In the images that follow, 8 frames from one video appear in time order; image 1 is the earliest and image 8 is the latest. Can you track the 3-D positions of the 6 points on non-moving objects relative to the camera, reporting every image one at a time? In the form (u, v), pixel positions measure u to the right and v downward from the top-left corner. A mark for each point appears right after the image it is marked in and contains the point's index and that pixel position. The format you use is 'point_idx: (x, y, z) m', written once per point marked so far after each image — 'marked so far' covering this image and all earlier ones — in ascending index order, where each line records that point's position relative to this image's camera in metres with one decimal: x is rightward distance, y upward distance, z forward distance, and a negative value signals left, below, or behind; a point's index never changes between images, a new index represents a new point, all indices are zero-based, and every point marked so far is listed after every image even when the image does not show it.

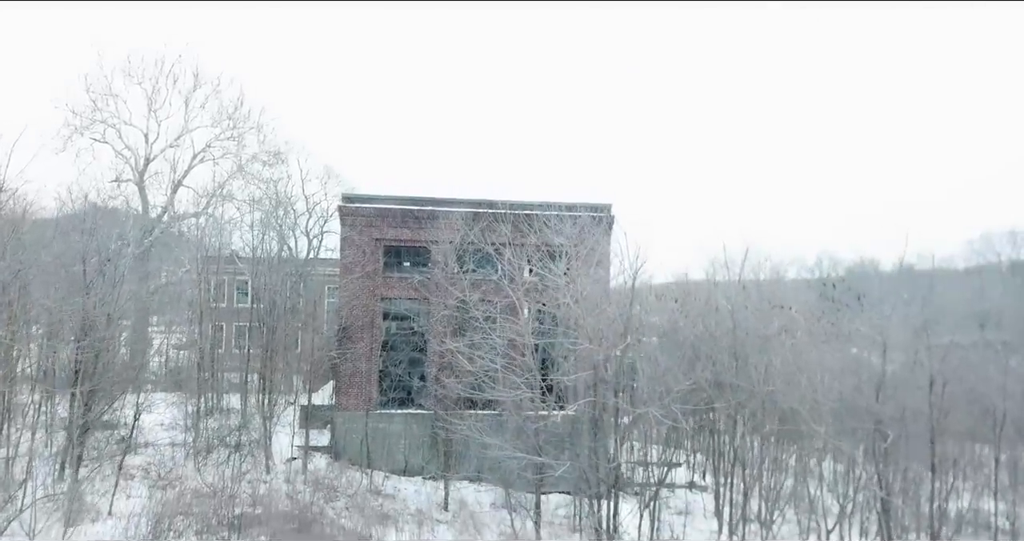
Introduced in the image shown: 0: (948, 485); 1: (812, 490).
0: (+8.2, -4.1, +12.2) m
1: (+6.6, -4.8, +14.2) m
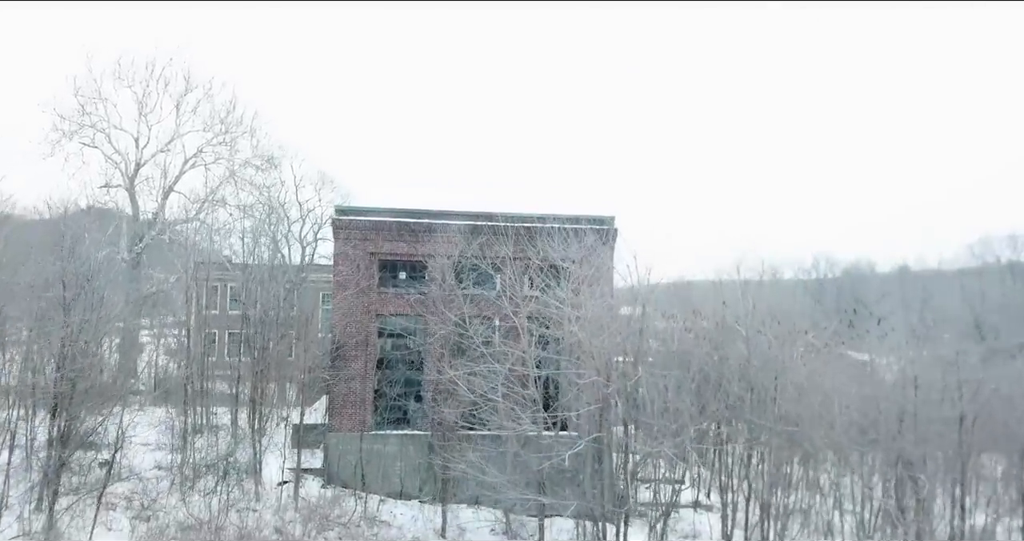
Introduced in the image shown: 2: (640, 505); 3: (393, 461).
0: (+8.2, -4.4, +11.9) m
1: (+6.6, -5.1, +13.8) m
2: (+3.1, -5.7, +15.6) m
3: (-3.6, -5.8, +20.0) m
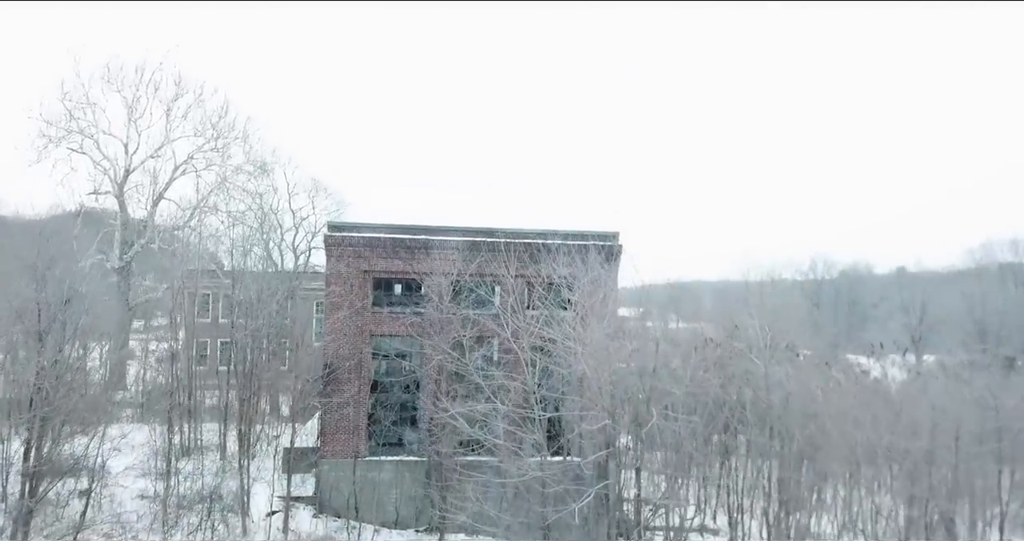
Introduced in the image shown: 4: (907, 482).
0: (+8.2, -4.7, +11.4) m
1: (+6.6, -5.4, +13.4) m
2: (+3.1, -6.0, +15.1) m
3: (-3.7, -6.1, +19.5) m
4: (+7.6, -4.1, +12.7) m
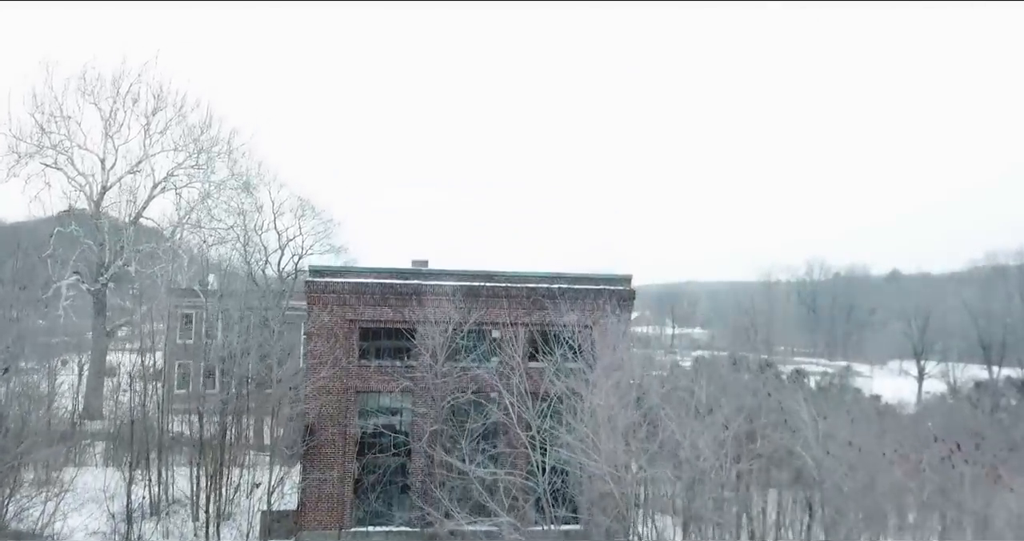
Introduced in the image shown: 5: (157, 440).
0: (+8.2, -5.4, +10.5) m
1: (+6.6, -6.2, +12.4) m
2: (+3.1, -6.7, +14.1) m
3: (-3.7, -6.9, +18.4) m
4: (+7.6, -4.9, +11.7) m
5: (-10.0, -4.8, +18.4) m
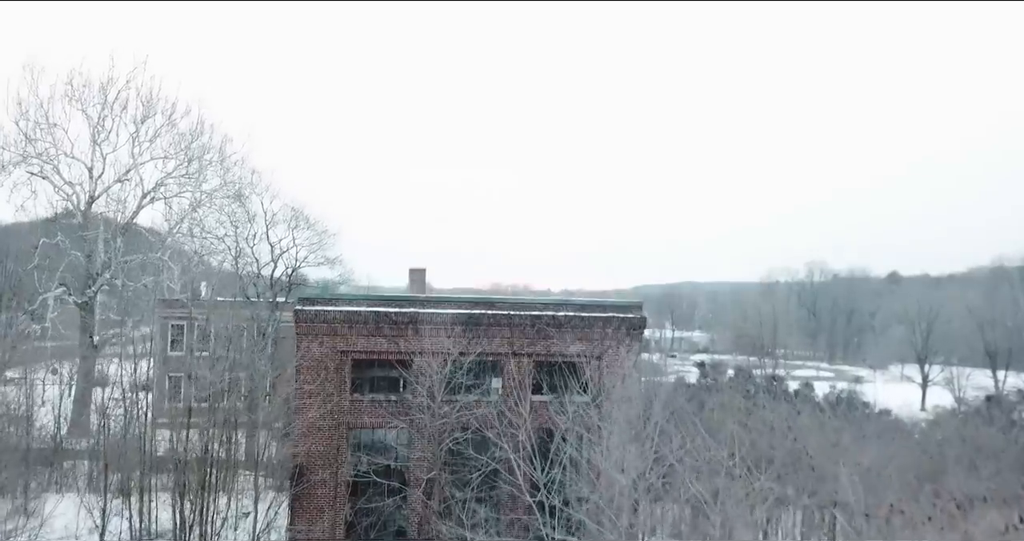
0: (+8.2, -5.8, +9.9) m
1: (+6.6, -6.6, +11.8) m
2: (+3.1, -7.1, +13.5) m
3: (-3.7, -7.3, +17.8) m
4: (+7.6, -5.2, +11.1) m
5: (-10.0, -5.2, +17.8) m
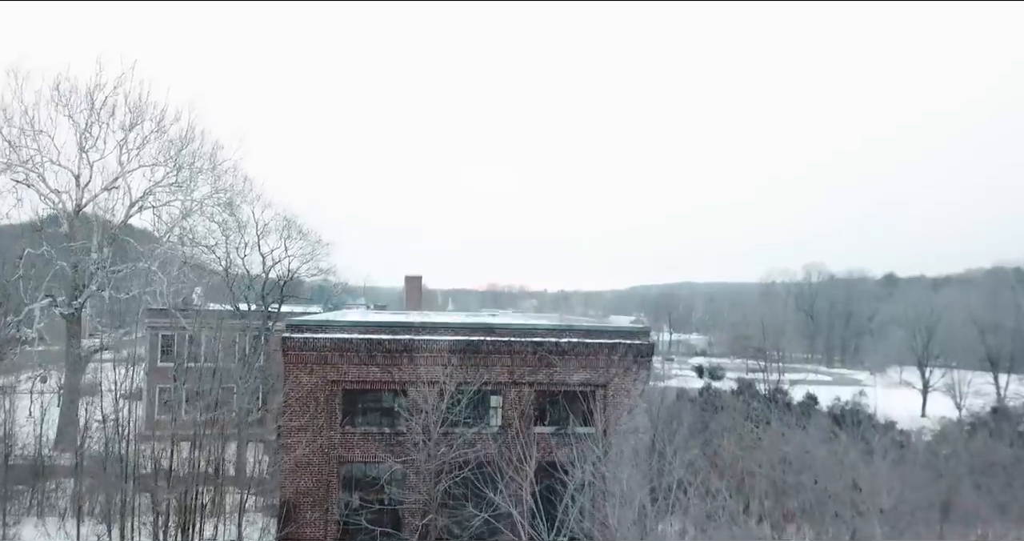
0: (+8.2, -6.2, +9.4) m
1: (+6.6, -6.9, +11.3) m
2: (+3.1, -7.5, +13.0) m
3: (-3.8, -7.6, +17.2) m
4: (+7.6, -5.6, +10.7) m
5: (-10.0, -5.5, +17.2) m
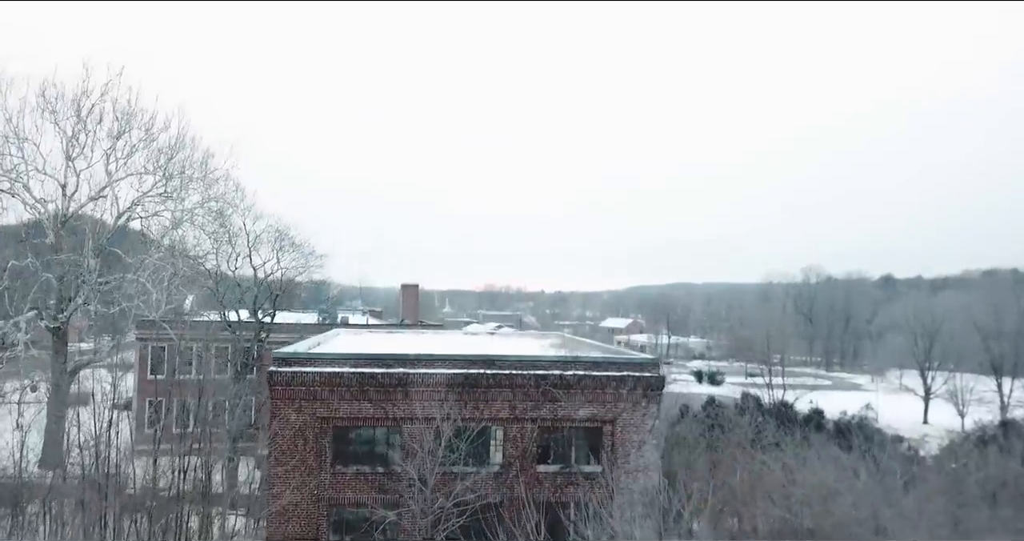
0: (+8.3, -6.5, +8.9) m
1: (+6.6, -7.3, +10.8) m
2: (+3.1, -7.8, +12.5) m
3: (-3.8, -8.0, +16.7) m
4: (+7.7, -6.0, +10.1) m
5: (-10.0, -5.9, +16.6) m
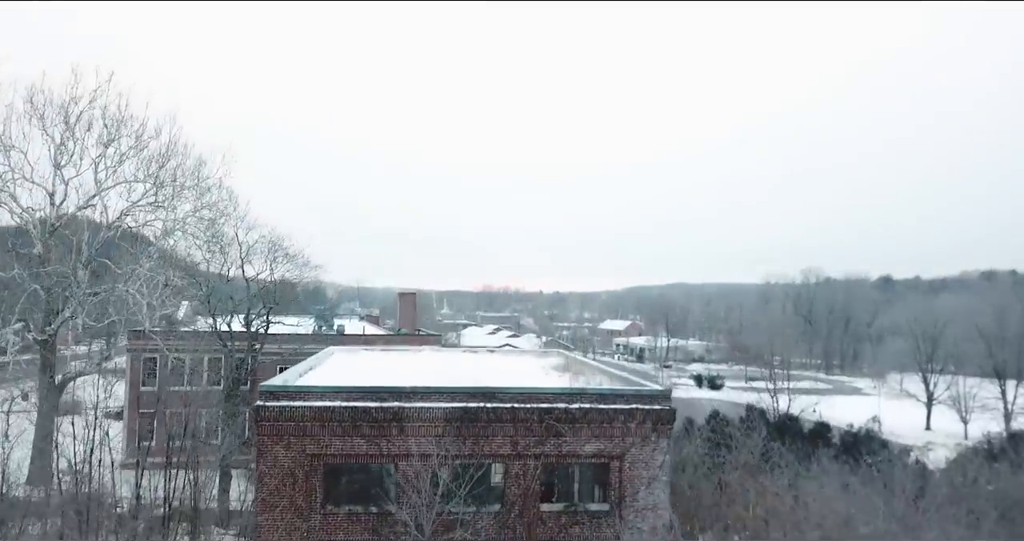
0: (+8.3, -6.9, +8.4) m
1: (+6.6, -7.6, +10.3) m
2: (+3.1, -8.2, +12.0) m
3: (-3.8, -8.3, +16.2) m
4: (+7.7, -6.3, +9.7) m
5: (-10.0, -6.2, +16.1) m
